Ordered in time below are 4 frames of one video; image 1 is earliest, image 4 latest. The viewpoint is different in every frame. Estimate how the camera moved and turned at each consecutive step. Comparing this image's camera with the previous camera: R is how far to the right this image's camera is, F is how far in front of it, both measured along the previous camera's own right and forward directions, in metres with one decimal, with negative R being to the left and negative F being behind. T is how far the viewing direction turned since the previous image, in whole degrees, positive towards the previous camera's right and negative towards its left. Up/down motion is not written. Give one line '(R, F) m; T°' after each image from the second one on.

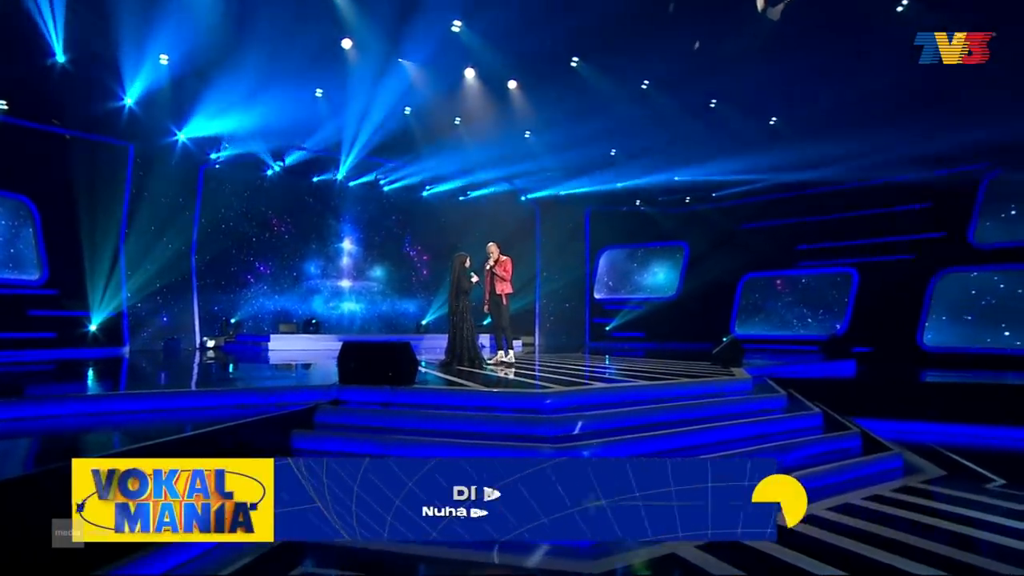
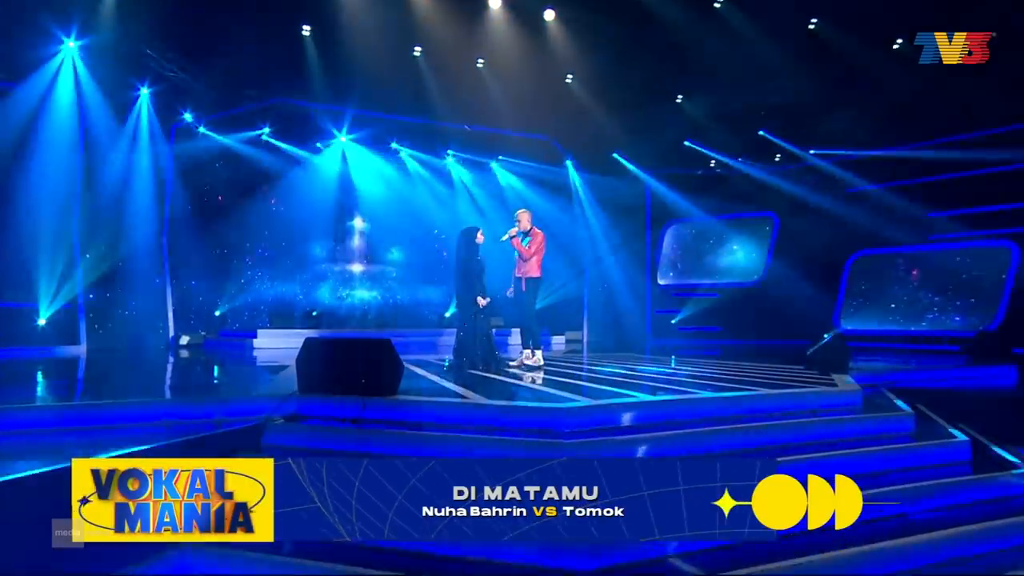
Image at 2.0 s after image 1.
(+0.5, +1.8) m; -7°
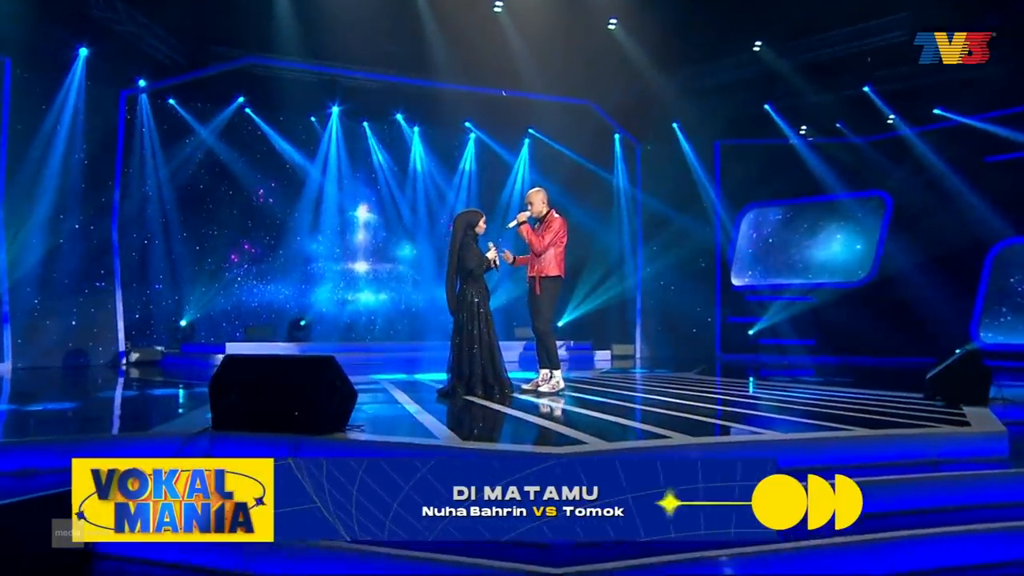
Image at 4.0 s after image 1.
(+0.3, +1.6) m; -5°
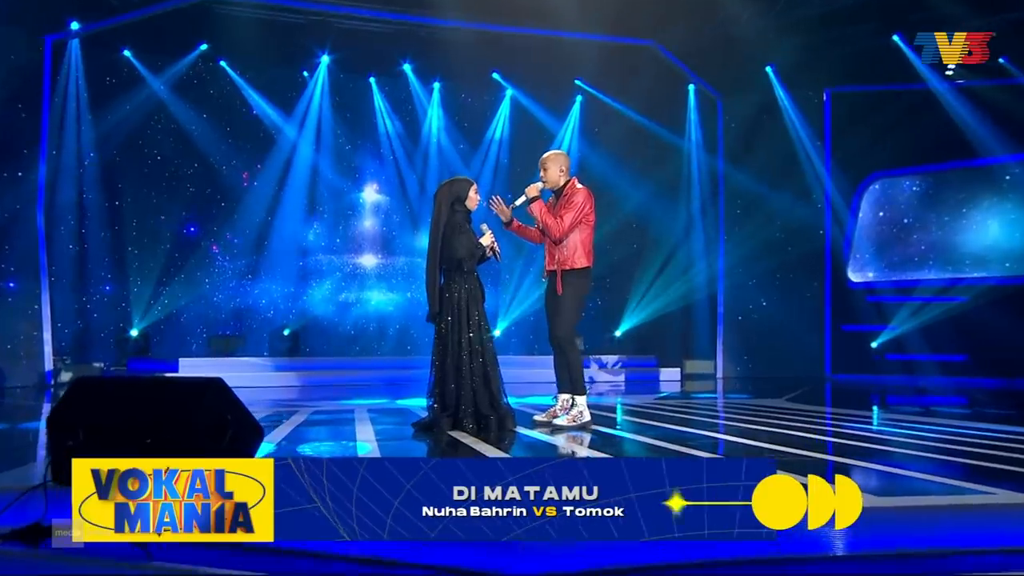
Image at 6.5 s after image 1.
(+0.2, +1.5) m; -5°
